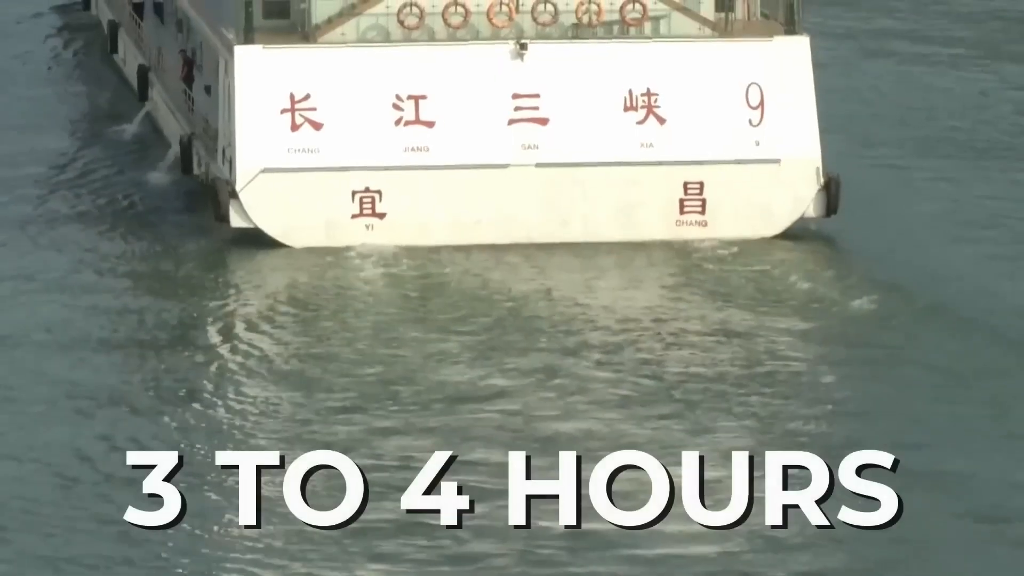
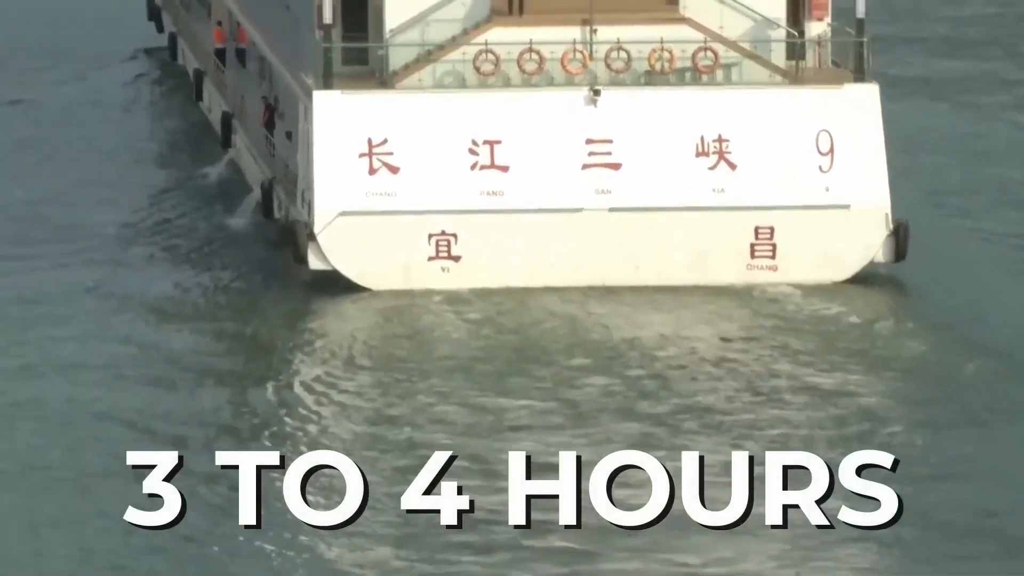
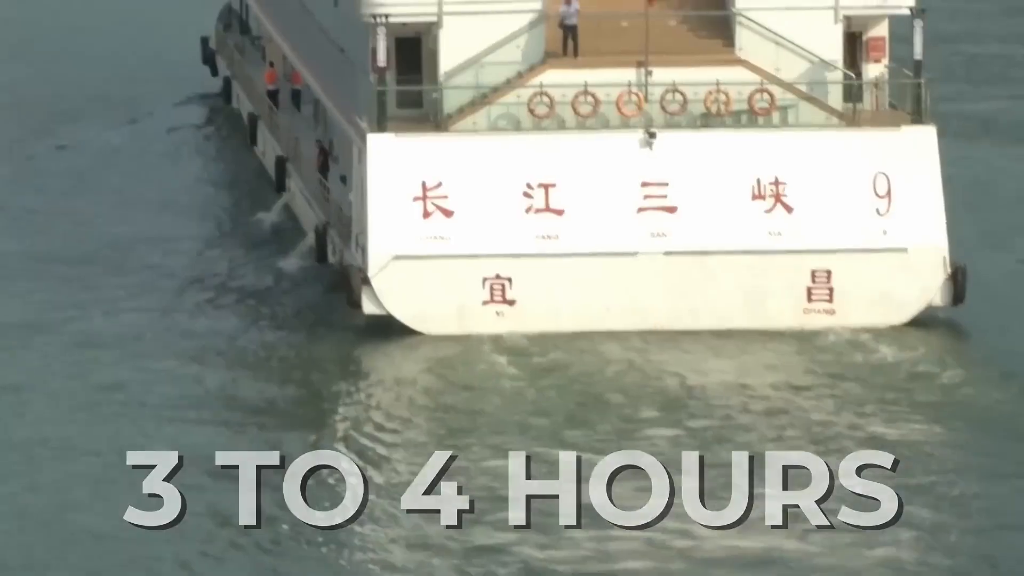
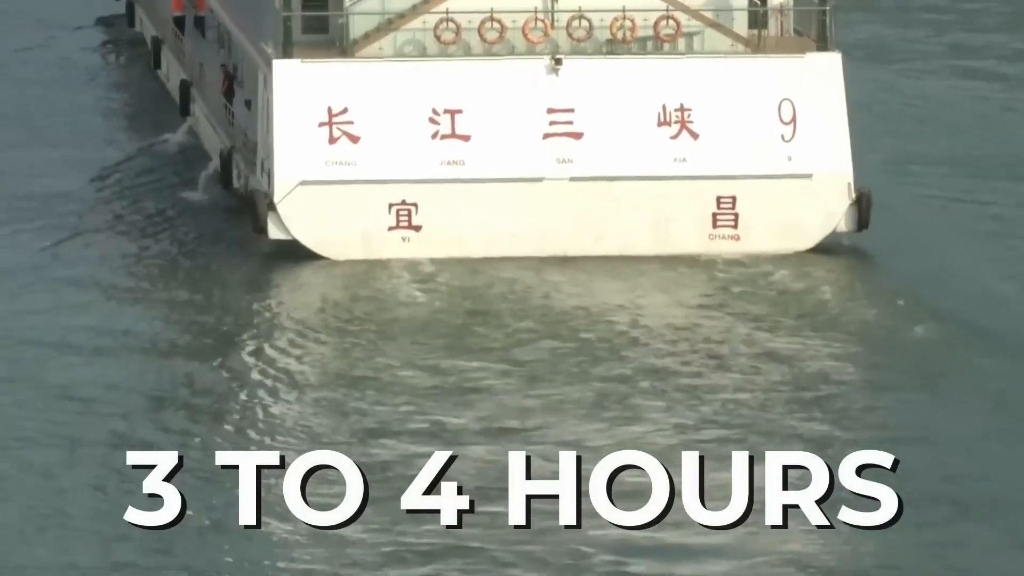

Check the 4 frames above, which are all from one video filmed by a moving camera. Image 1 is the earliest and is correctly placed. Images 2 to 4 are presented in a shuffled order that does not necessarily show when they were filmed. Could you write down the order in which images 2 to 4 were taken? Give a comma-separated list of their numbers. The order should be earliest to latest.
4, 2, 3
